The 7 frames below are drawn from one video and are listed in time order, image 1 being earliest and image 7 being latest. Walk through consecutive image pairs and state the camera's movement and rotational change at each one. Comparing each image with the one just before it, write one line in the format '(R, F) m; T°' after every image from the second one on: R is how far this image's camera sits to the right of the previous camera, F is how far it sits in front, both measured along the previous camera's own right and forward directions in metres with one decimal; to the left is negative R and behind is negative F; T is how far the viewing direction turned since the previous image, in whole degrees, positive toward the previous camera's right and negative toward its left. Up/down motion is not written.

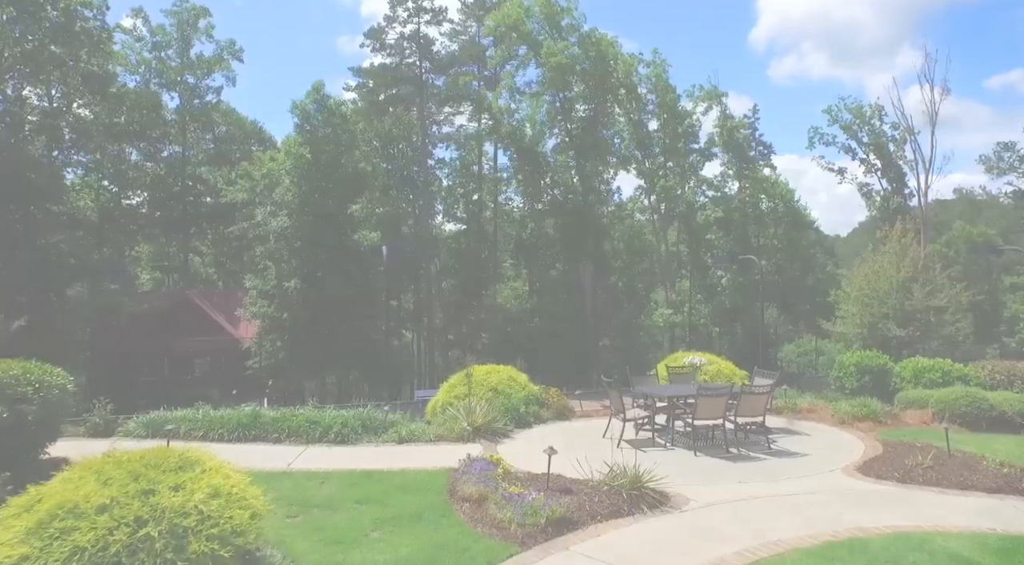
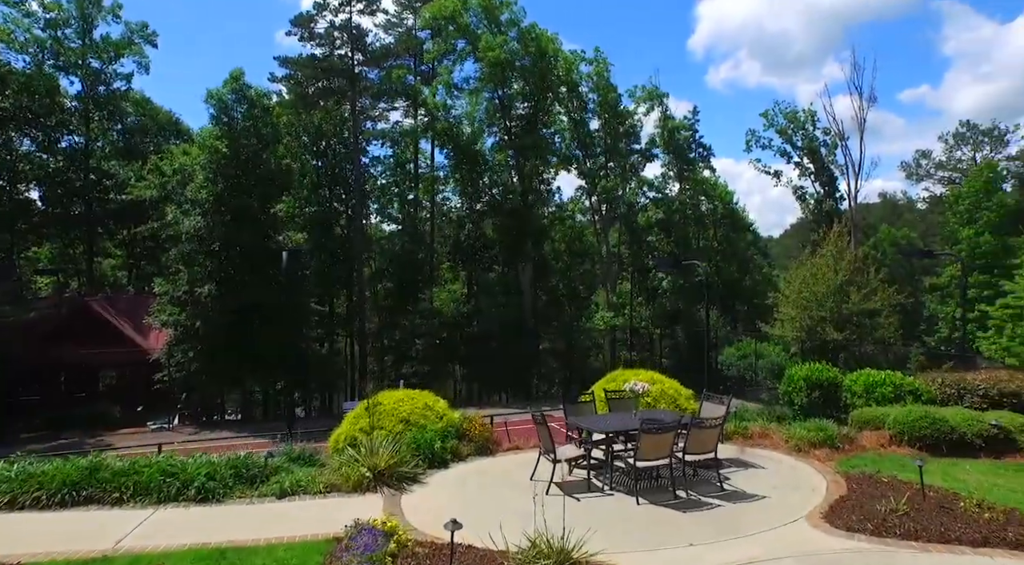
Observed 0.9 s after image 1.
(+0.3, +1.2) m; +5°
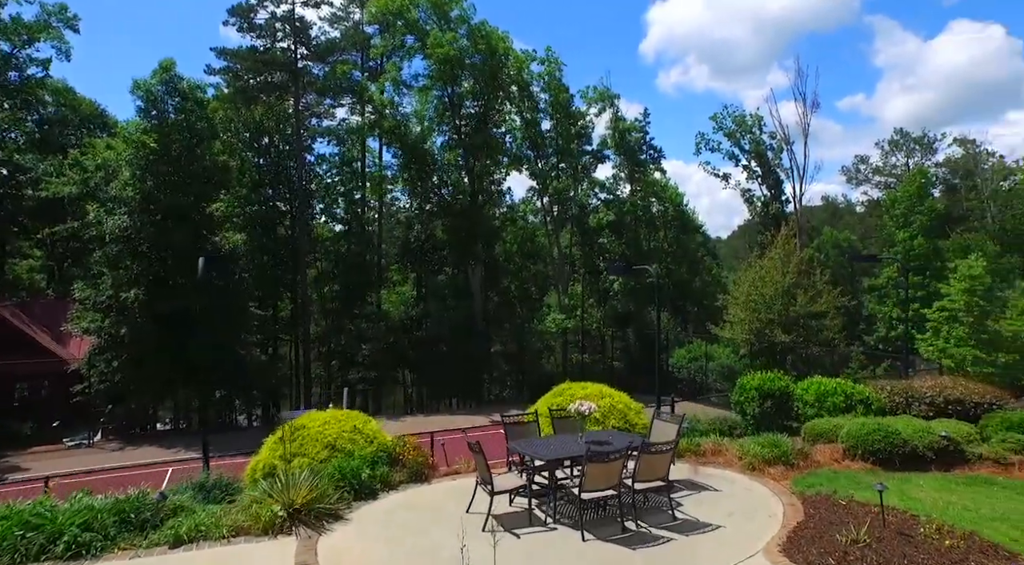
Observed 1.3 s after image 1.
(+0.2, +0.6) m; +4°
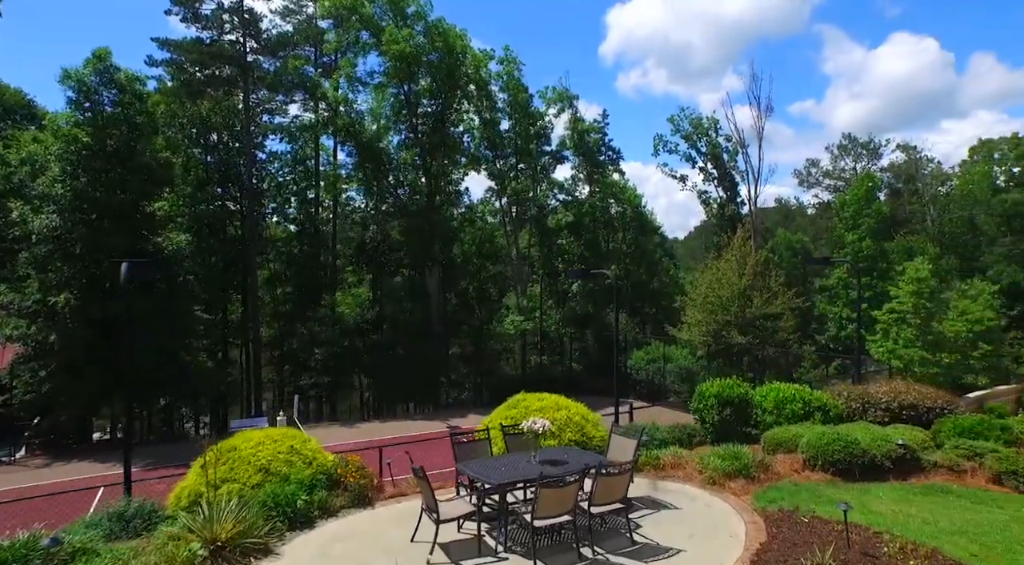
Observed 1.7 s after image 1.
(+0.1, +0.4) m; +3°
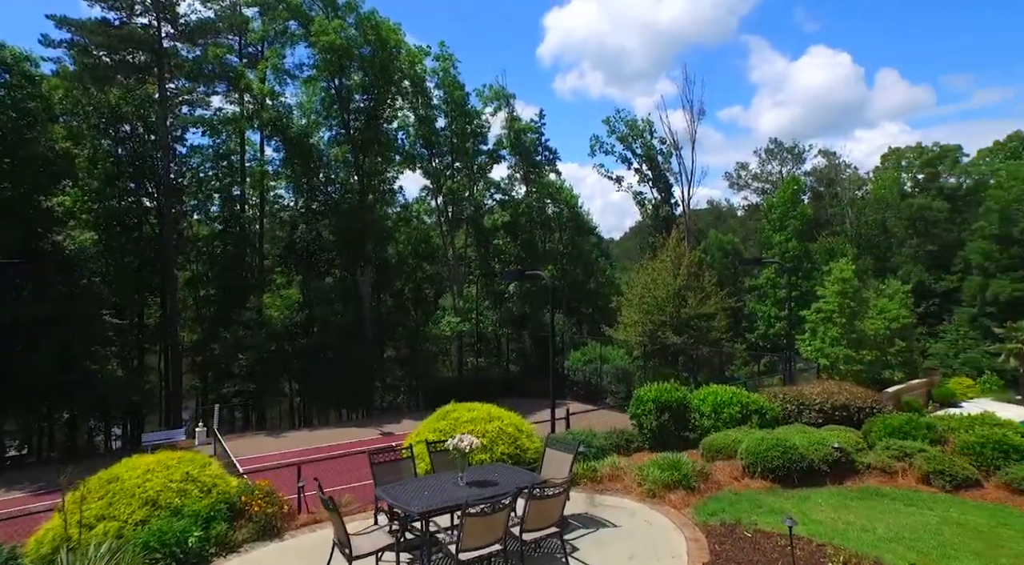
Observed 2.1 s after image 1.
(+0.1, +0.5) m; +5°
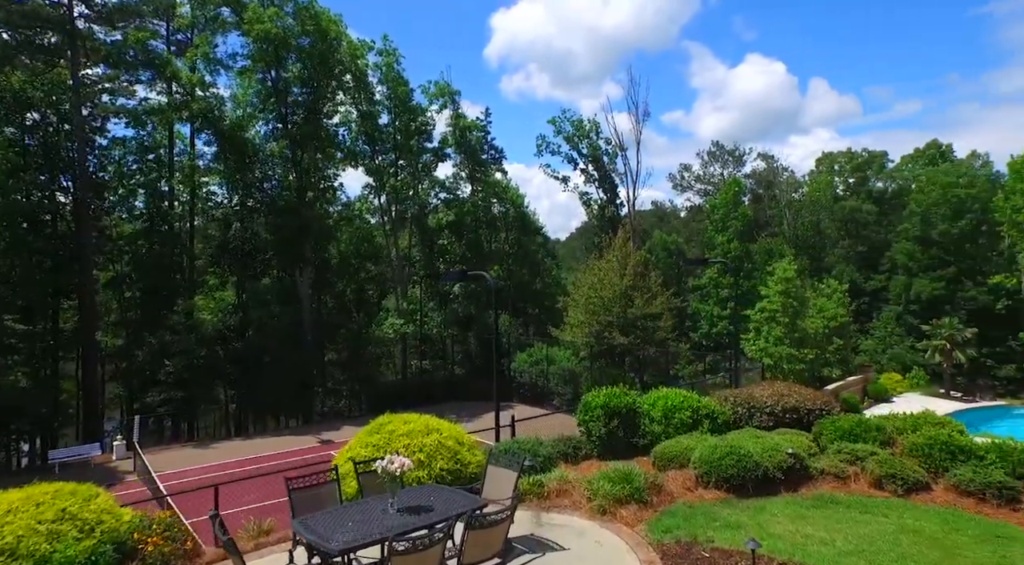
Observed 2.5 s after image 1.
(+0.1, +0.6) m; +5°
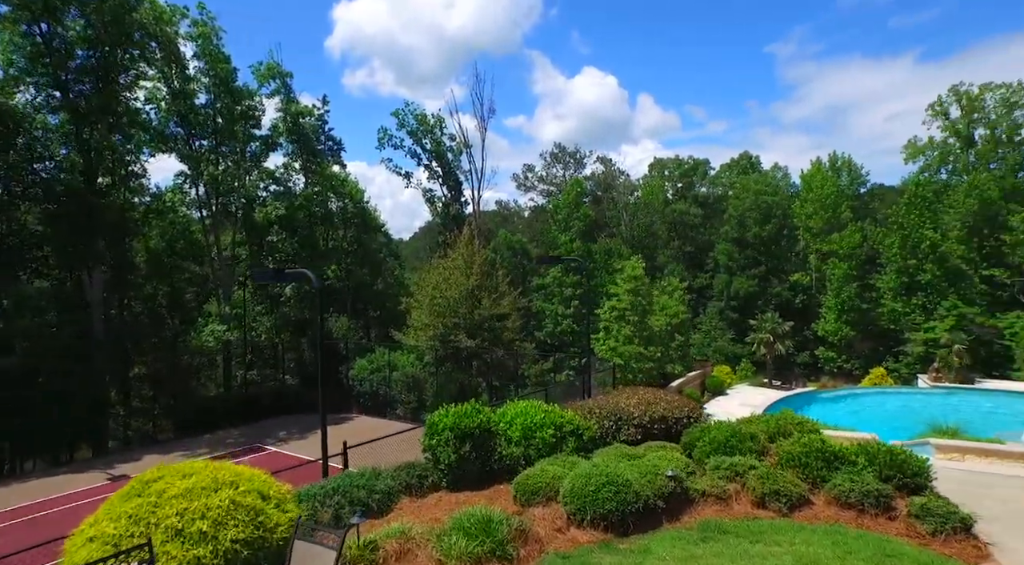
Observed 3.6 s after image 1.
(+0.2, +1.6) m; +14°
